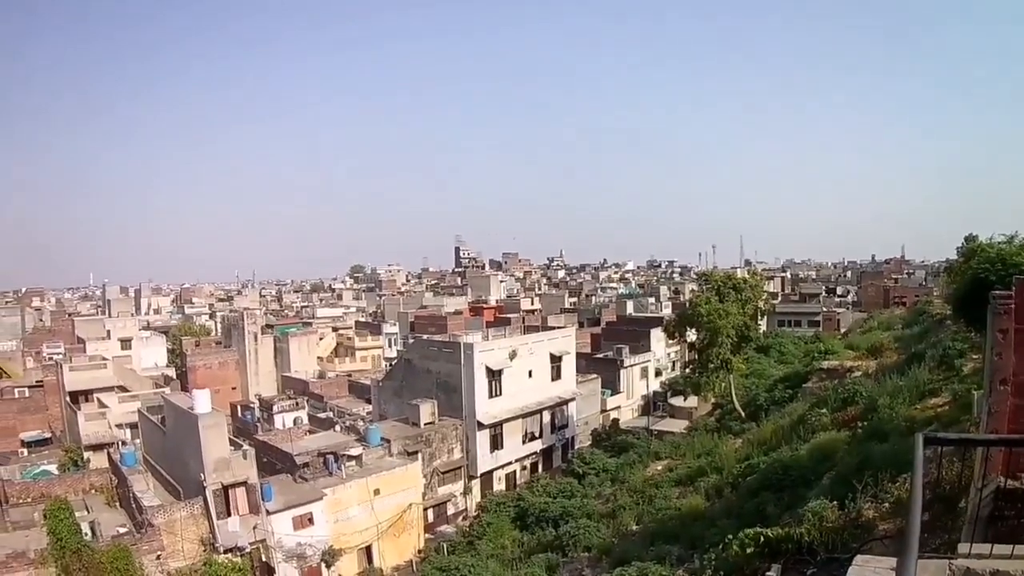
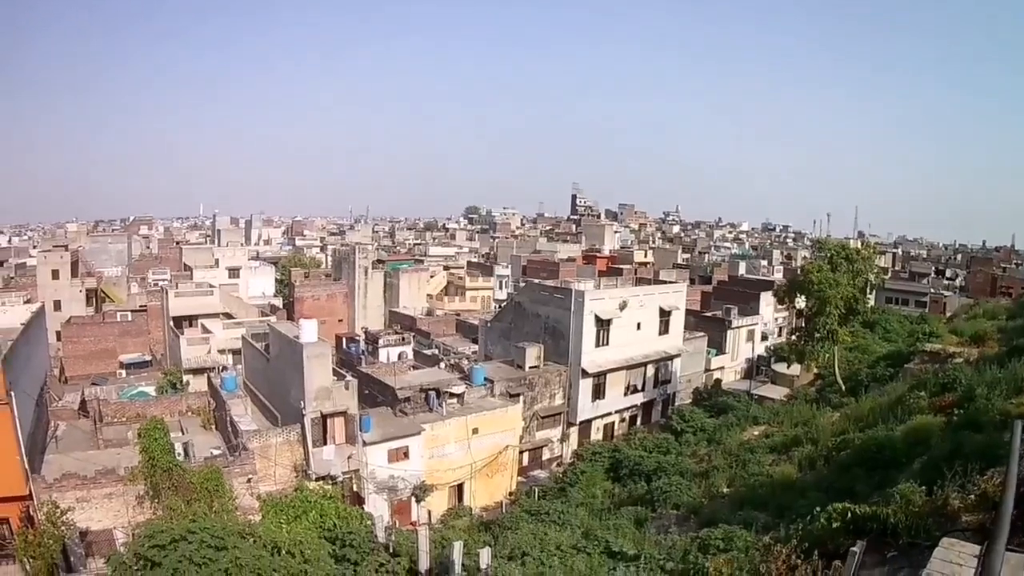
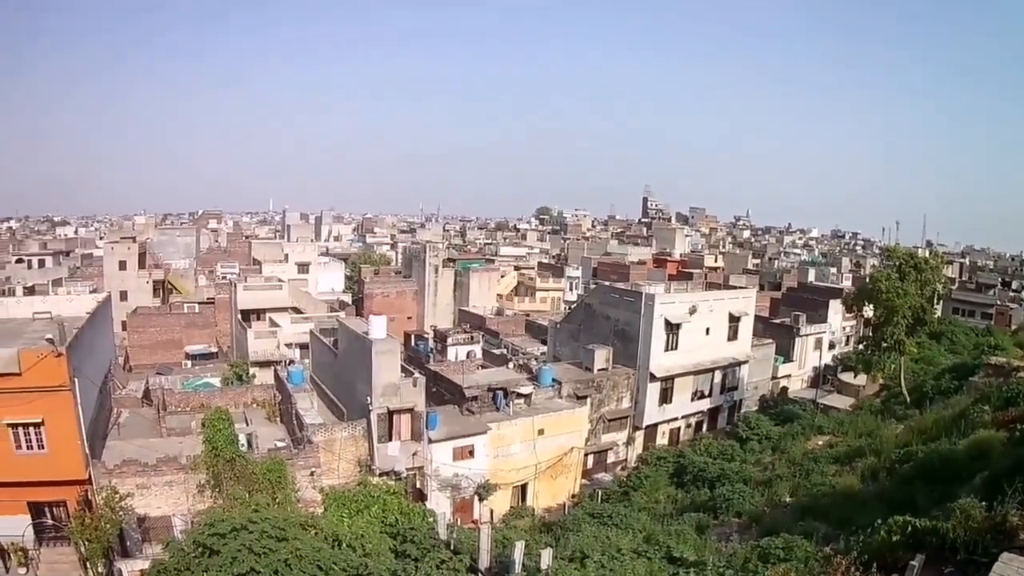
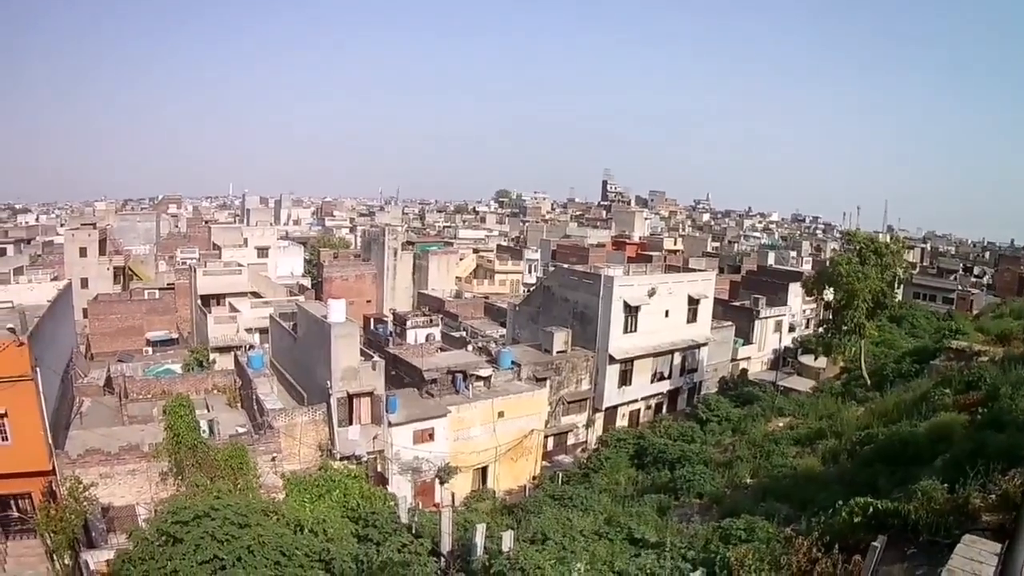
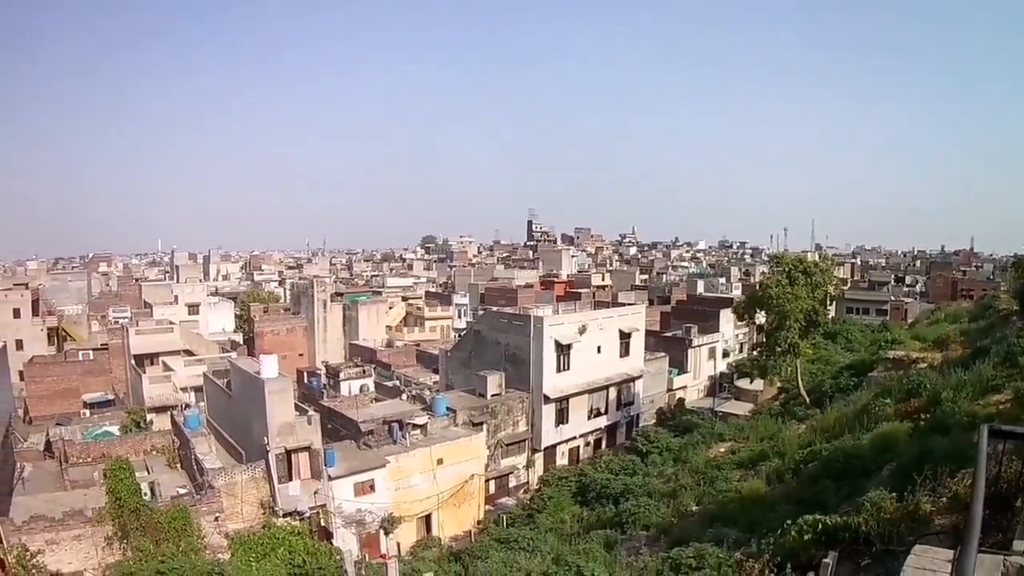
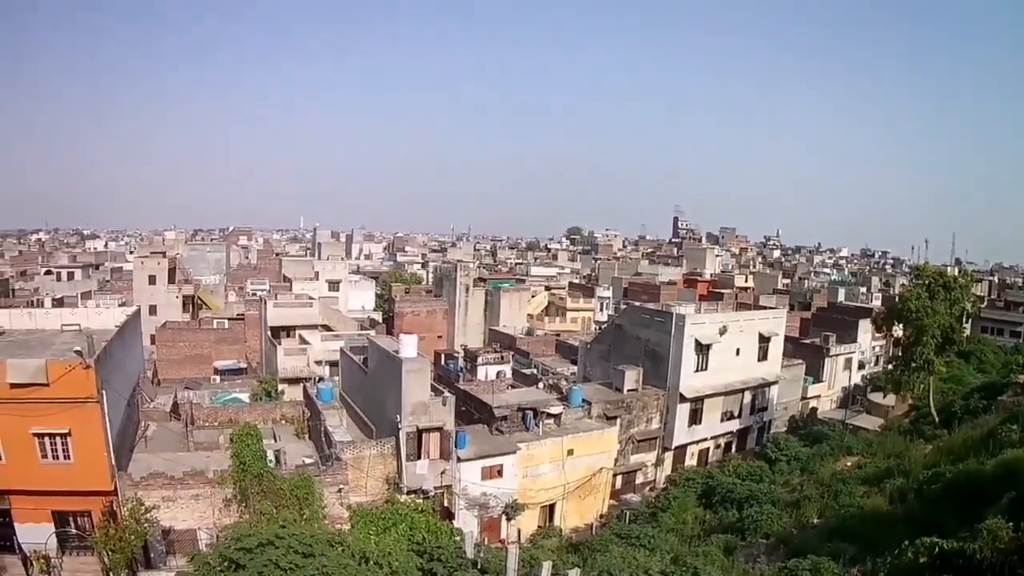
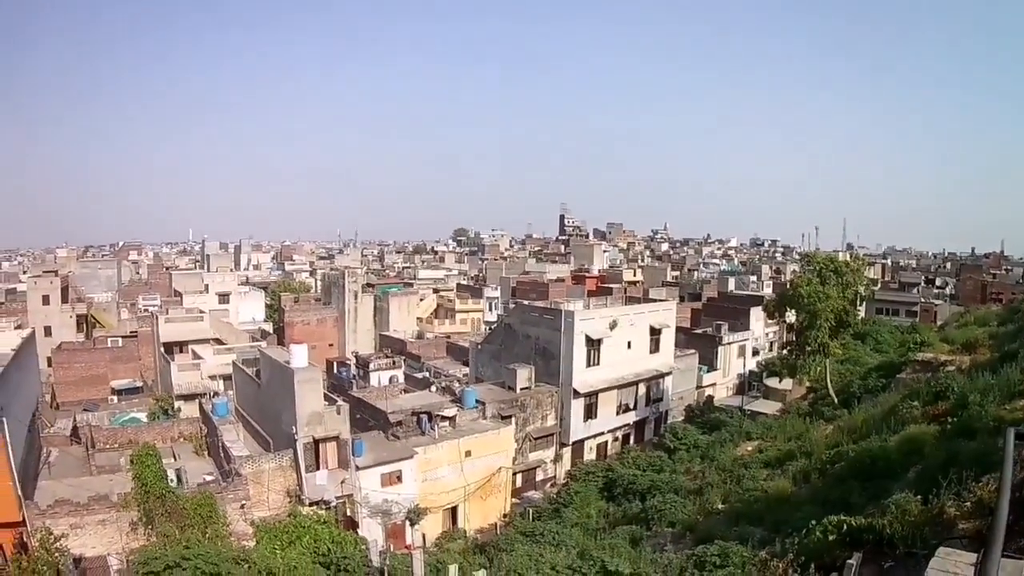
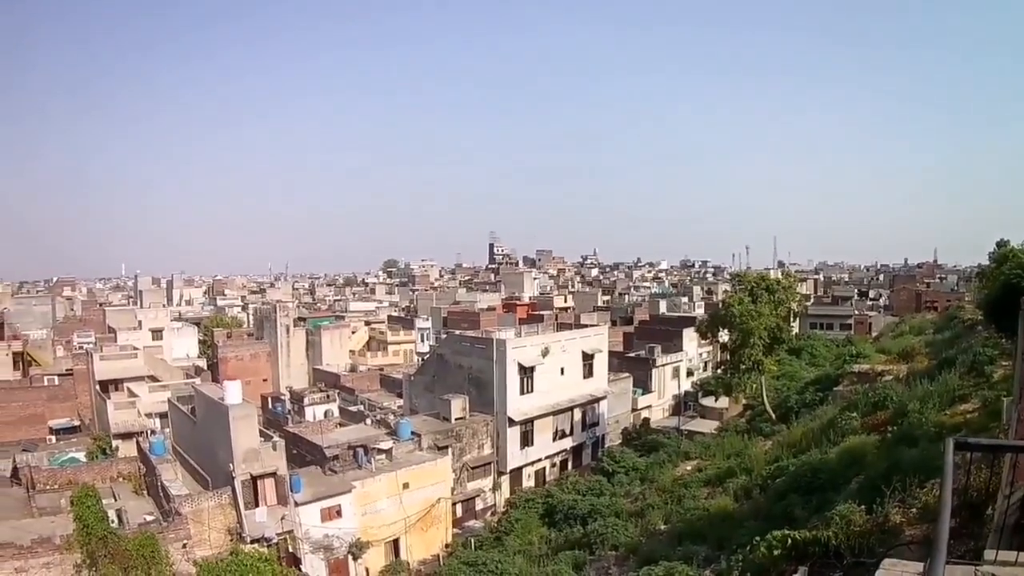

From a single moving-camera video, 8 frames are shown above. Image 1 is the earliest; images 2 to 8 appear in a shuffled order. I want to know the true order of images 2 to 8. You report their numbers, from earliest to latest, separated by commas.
8, 5, 7, 2, 4, 3, 6
